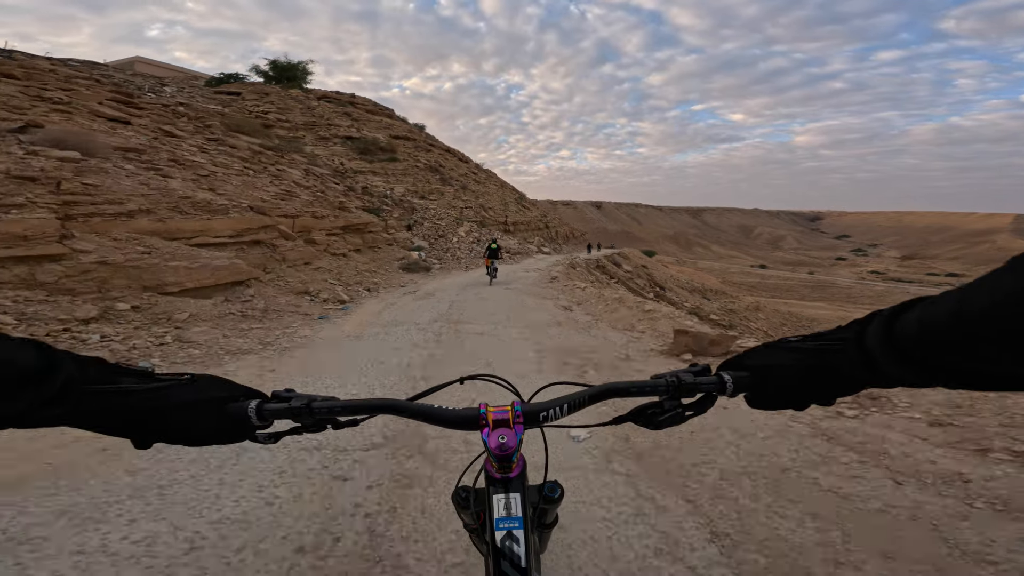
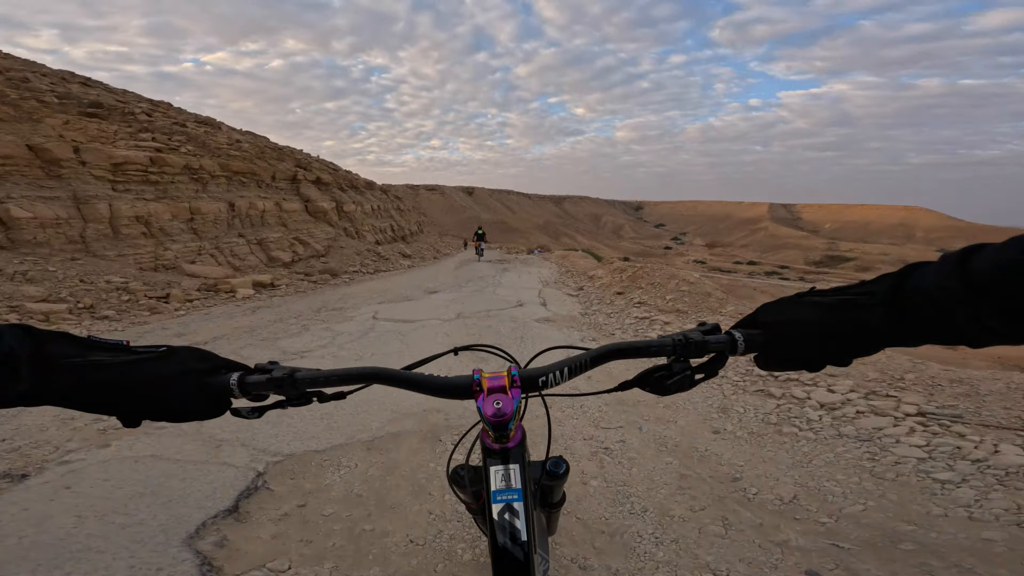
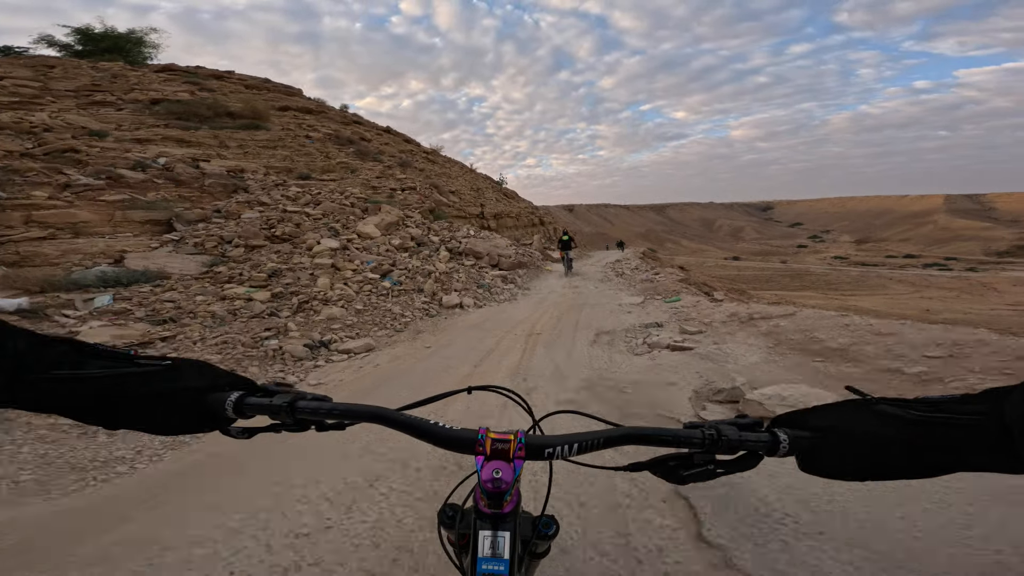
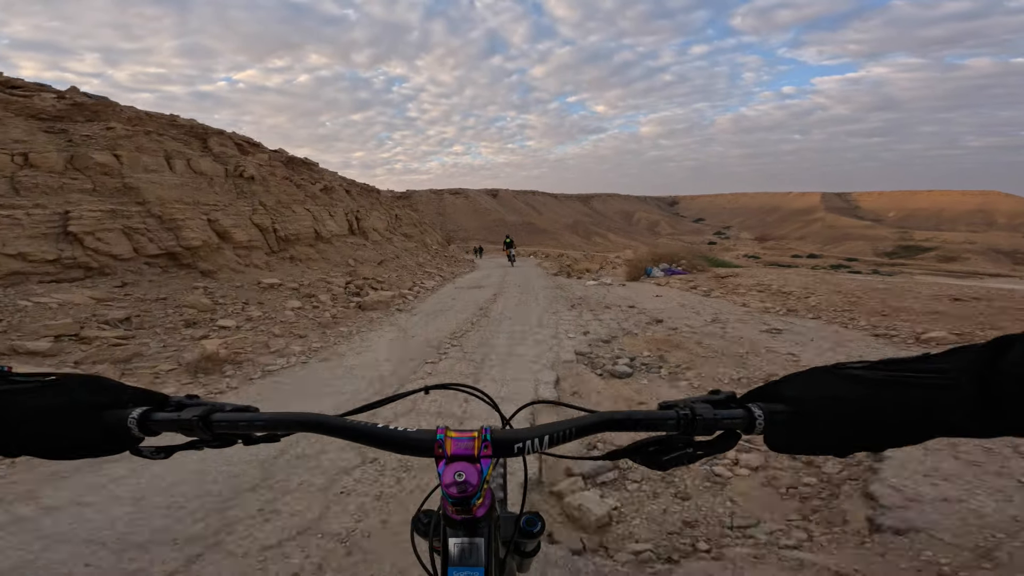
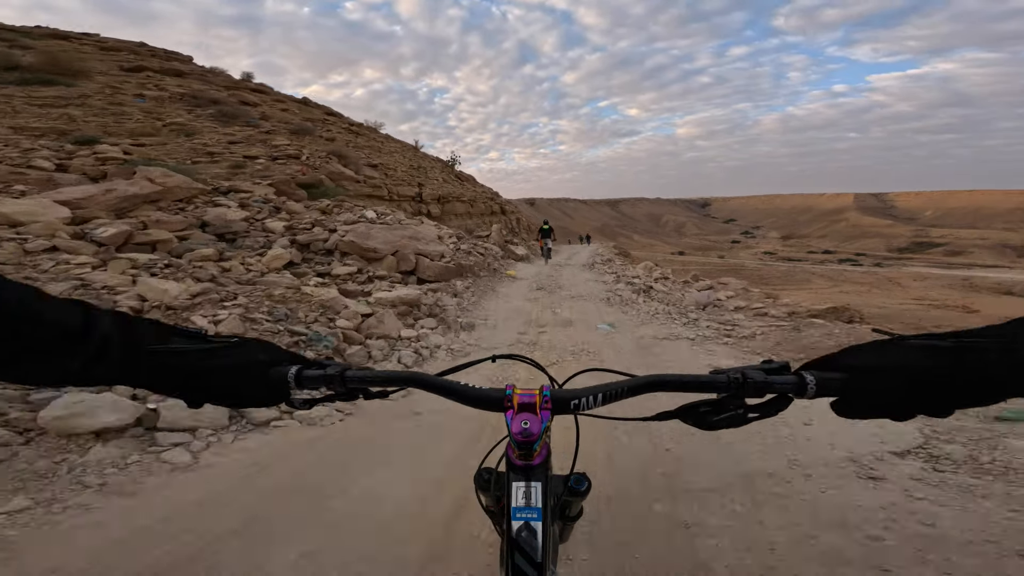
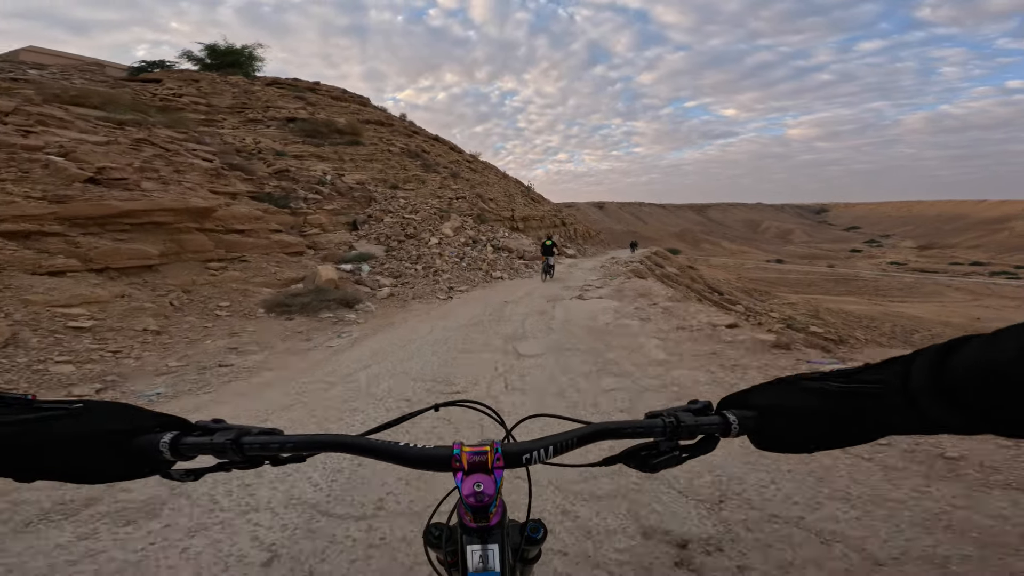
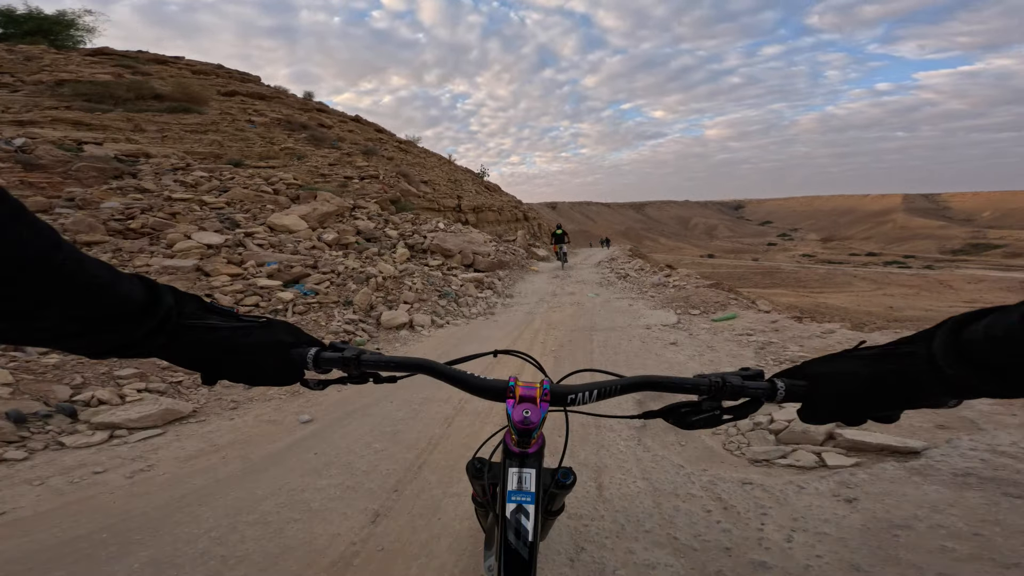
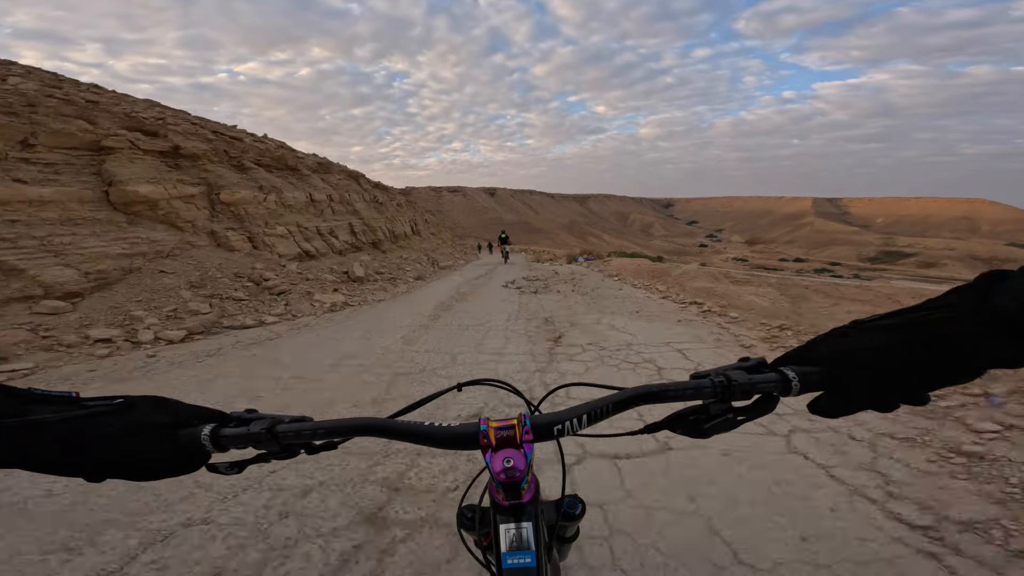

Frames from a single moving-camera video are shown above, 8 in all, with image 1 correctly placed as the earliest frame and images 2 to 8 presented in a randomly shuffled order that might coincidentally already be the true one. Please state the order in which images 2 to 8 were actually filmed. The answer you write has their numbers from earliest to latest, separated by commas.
6, 3, 7, 5, 2, 8, 4
